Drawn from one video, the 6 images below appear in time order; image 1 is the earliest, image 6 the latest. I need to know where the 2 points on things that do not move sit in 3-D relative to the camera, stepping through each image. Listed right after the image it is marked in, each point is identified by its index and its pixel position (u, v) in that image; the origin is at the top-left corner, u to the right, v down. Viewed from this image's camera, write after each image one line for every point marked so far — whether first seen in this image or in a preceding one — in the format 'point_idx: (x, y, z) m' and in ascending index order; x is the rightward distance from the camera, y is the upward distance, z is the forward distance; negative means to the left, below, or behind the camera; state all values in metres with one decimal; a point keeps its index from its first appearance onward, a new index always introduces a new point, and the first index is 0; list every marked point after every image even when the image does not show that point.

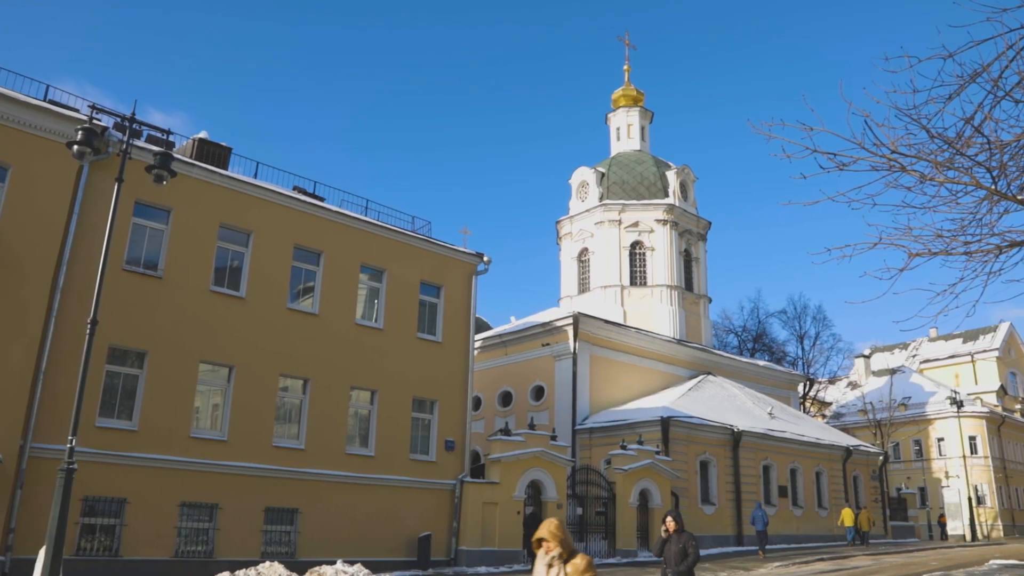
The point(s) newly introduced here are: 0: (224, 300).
0: (-5.8, -0.2, +16.8) m
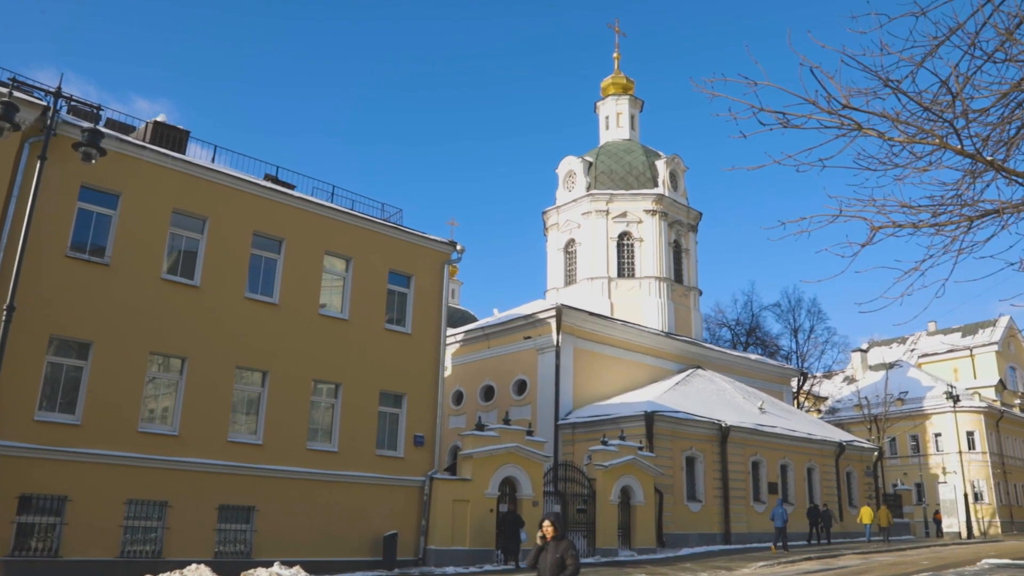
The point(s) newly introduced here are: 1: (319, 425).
0: (-6.5, 0.0, +16.0) m
1: (-4.1, -2.9, +17.6) m
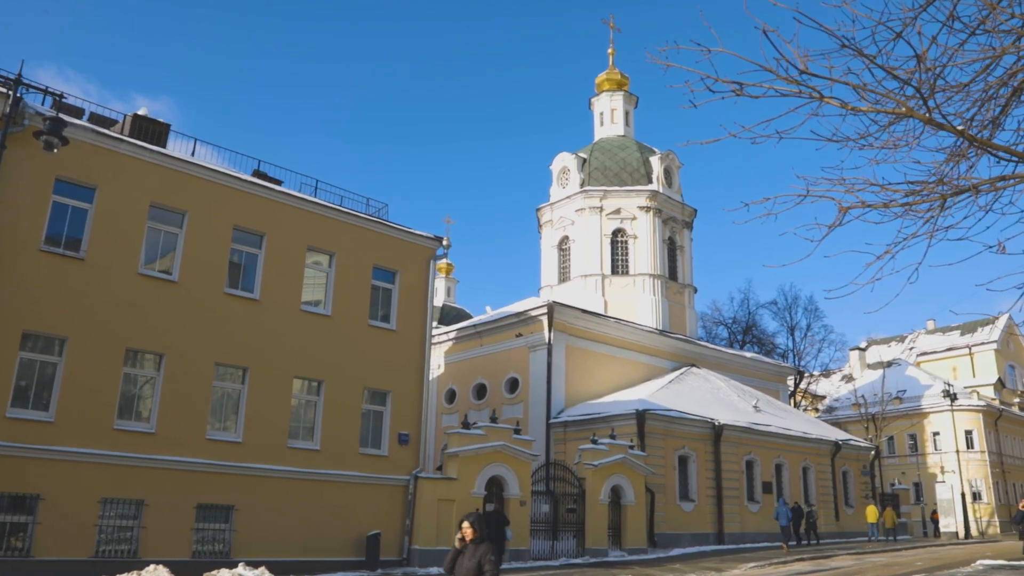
0: (-6.8, +0.1, +15.7) m
1: (-4.4, -2.8, +17.3) m
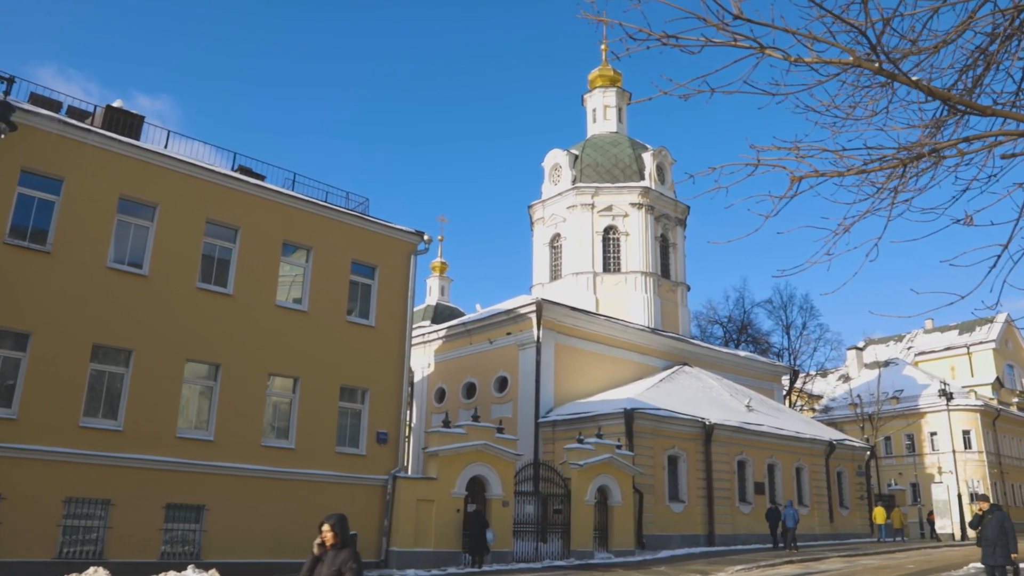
0: (-7.2, +0.2, +15.4) m
1: (-4.8, -2.7, +16.9) m
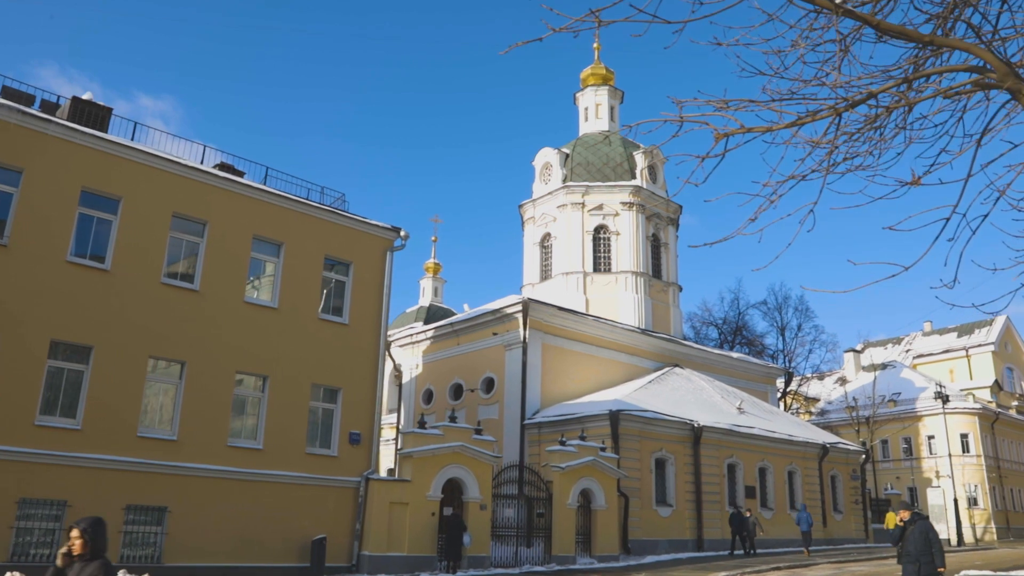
0: (-7.7, +0.3, +14.9) m
1: (-5.3, -2.7, +16.4) m
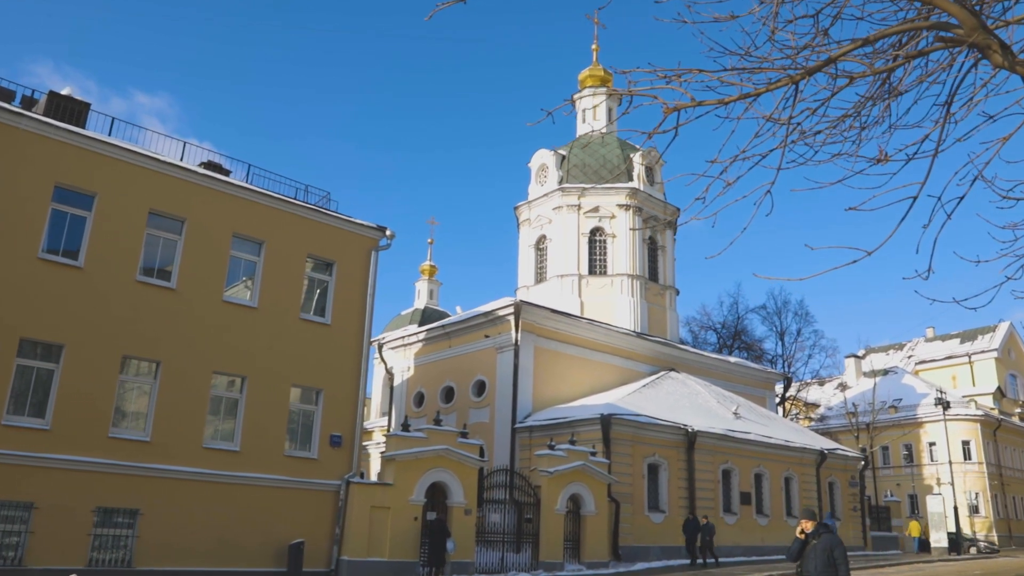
0: (-8.0, +0.3, +14.6) m
1: (-5.6, -2.6, +16.1) m
